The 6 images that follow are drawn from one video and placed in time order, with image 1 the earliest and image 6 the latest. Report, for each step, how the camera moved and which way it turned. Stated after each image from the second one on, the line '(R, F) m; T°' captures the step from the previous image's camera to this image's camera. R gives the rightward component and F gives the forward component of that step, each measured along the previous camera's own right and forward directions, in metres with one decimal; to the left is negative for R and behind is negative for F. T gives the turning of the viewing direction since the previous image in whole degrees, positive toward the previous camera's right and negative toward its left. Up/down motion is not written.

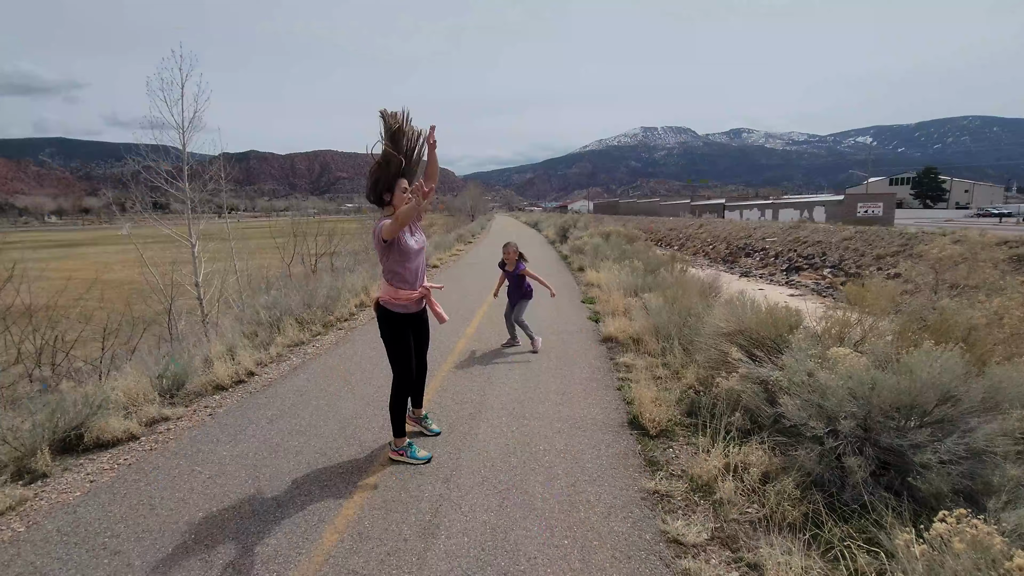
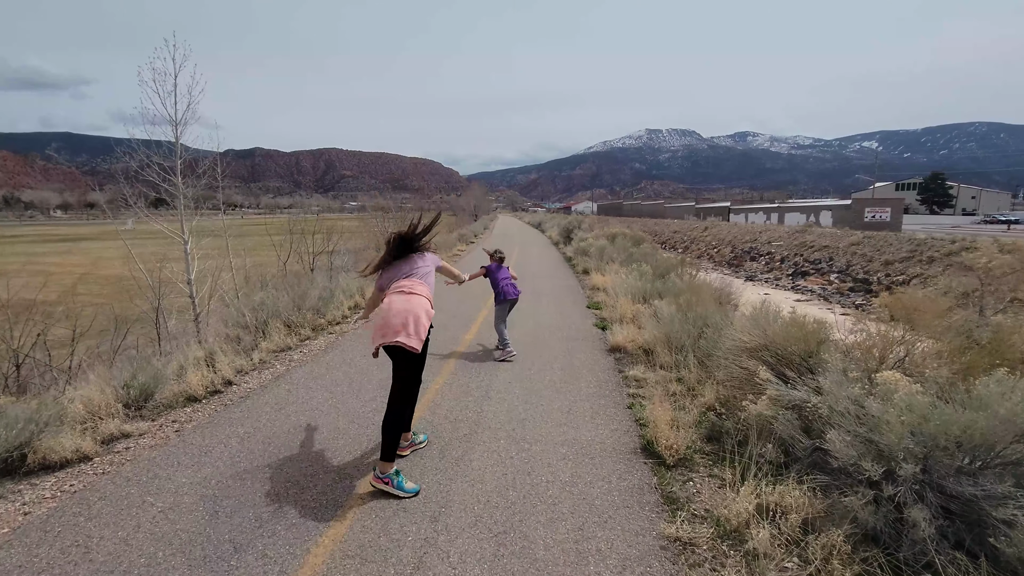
(0.0, +0.5) m; 0°
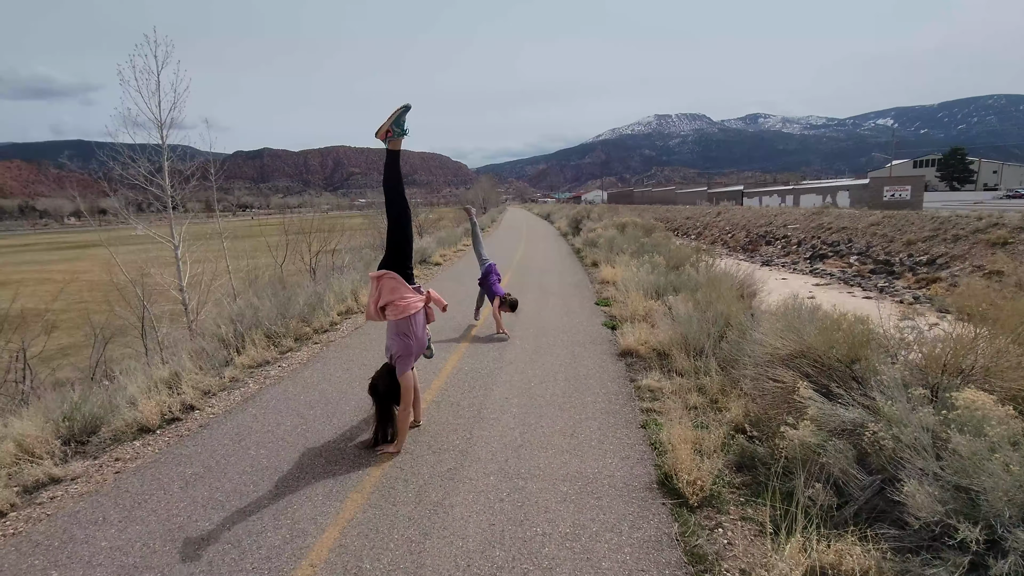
(+0.2, +0.6) m; -1°
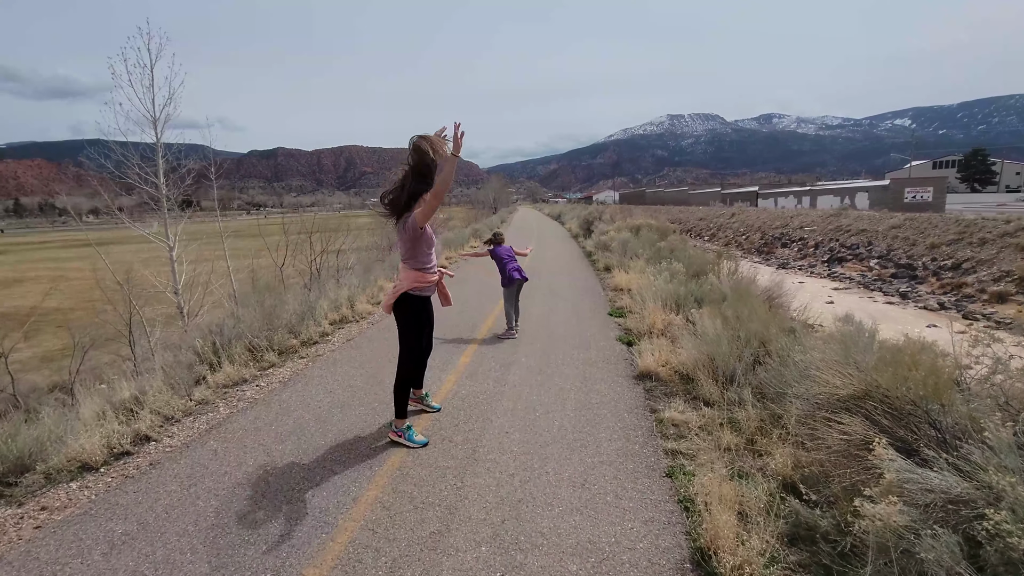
(+0.1, +0.7) m; -1°
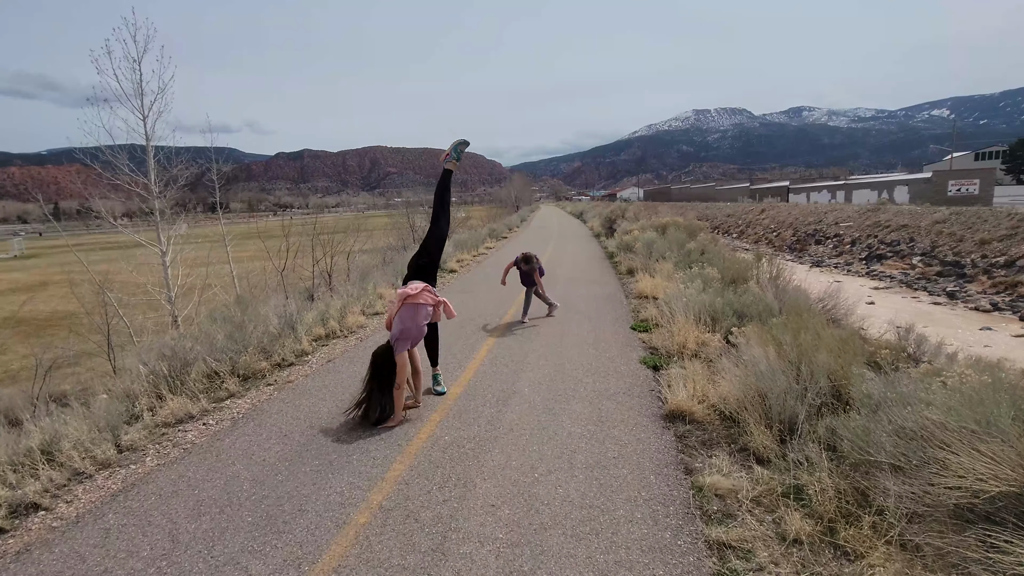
(+0.2, +1.0) m; -2°
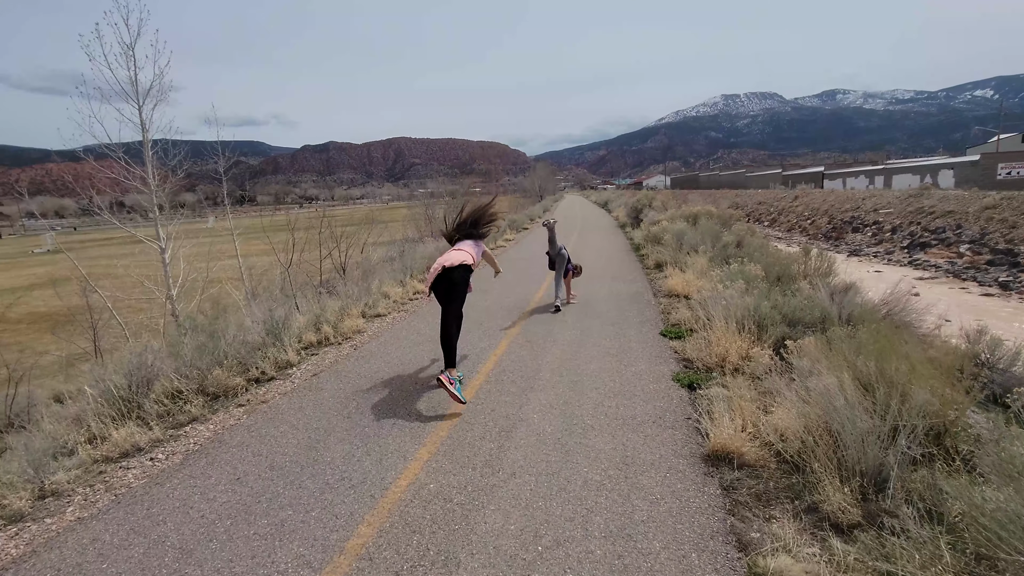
(+0.1, +0.8) m; -3°
